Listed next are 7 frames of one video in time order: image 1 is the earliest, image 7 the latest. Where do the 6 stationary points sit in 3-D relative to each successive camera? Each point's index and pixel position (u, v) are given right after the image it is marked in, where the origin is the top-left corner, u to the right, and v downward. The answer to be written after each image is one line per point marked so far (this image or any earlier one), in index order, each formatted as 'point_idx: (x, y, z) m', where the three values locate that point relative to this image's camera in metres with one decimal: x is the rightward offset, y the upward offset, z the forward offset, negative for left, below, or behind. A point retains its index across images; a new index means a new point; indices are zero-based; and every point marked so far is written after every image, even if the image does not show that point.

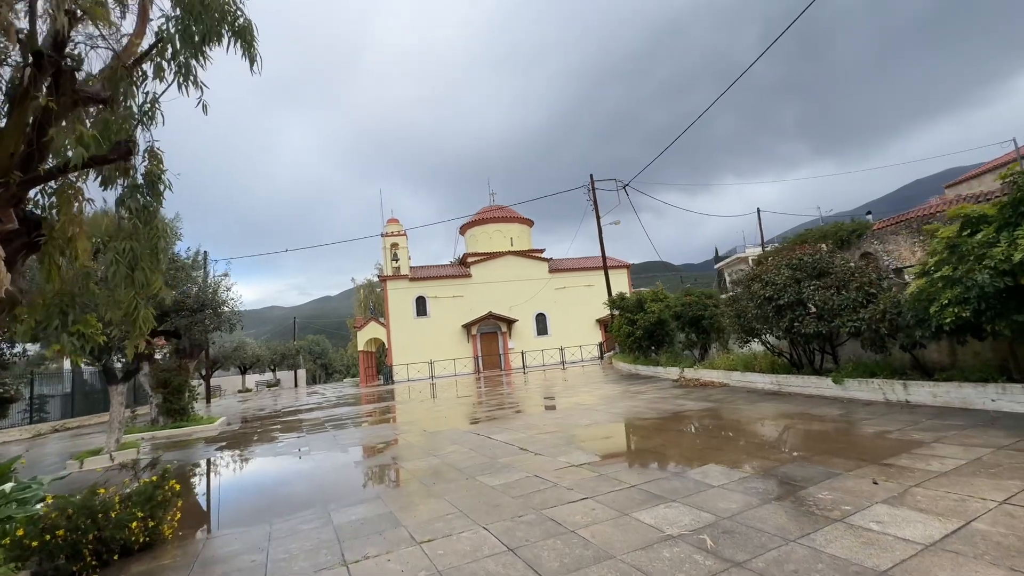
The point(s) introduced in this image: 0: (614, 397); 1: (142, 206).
0: (+2.4, -2.5, +10.7) m
1: (-3.1, +0.7, +3.9) m
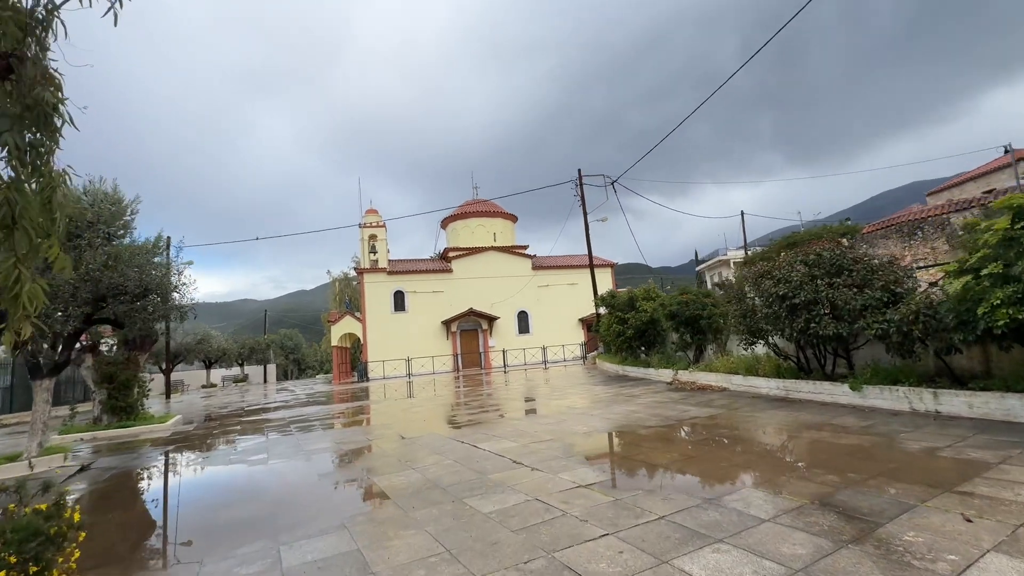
0: (+2.1, -2.4, +10.0) m
1: (-3.0, +0.9, +2.9) m
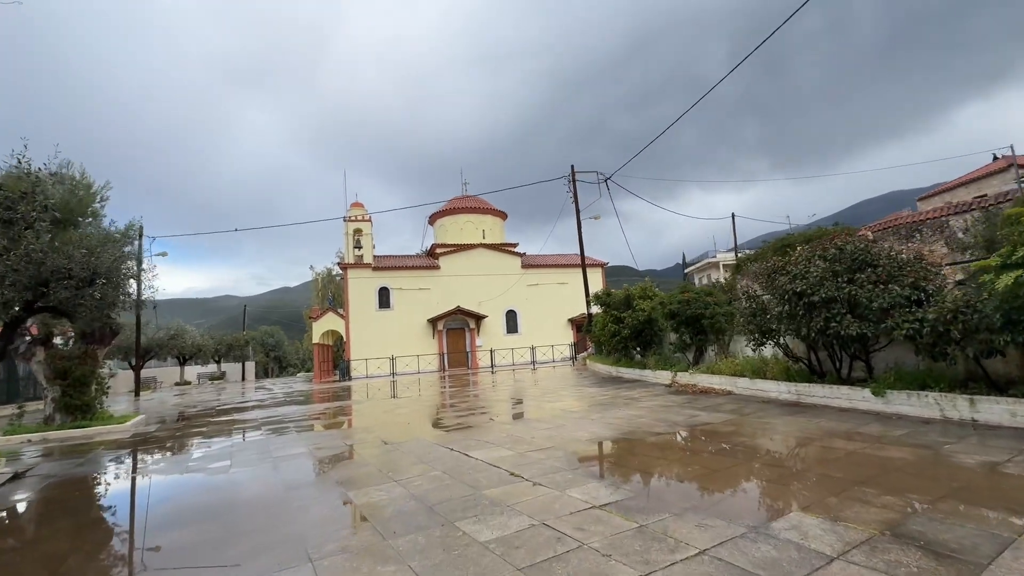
0: (+1.9, -2.3, +9.4) m
1: (-2.9, +1.1, +2.1) m
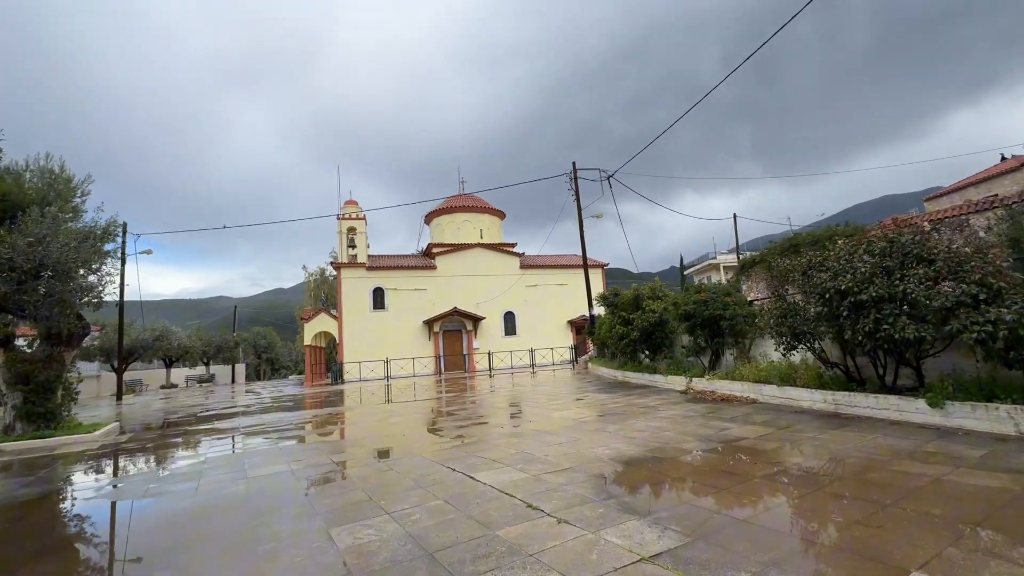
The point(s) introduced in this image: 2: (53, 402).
0: (+2.0, -2.3, +8.6) m
1: (-2.7, +1.2, +1.3) m
2: (-9.7, -2.4, +9.8) m
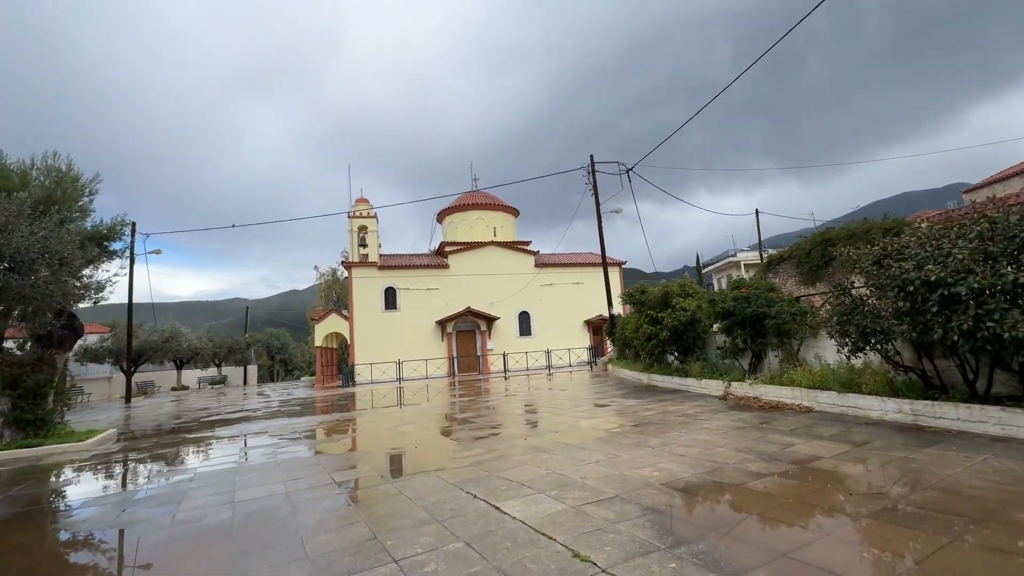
0: (+2.4, -2.2, +7.7) m
1: (-2.5, +1.2, +0.6) m
2: (-9.3, -2.4, +9.2) m
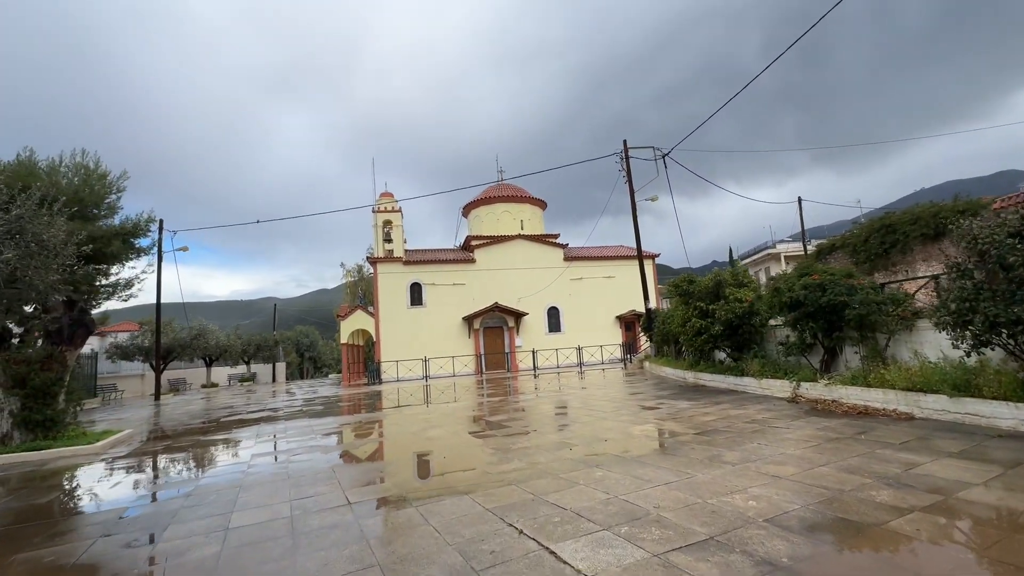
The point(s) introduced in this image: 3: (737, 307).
0: (+3.0, -2.0, +6.6) m
1: (-2.4, +1.4, -0.3) m
2: (-8.6, -2.2, +8.7) m
3: (+4.9, -0.4, +10.1) m
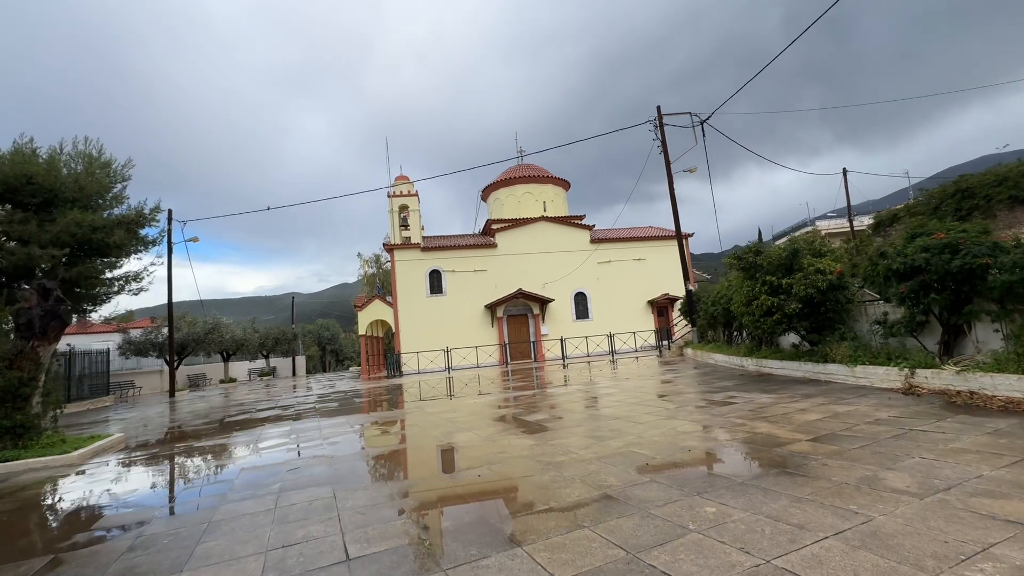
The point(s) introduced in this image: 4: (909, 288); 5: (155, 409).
0: (+3.5, -1.5, +5.0) m
1: (-2.1, +1.5, -1.7) m
2: (-7.9, -2.0, +7.6) m
3: (+5.6, +0.1, +8.4) m
4: (+5.7, 0.0, +6.7) m
5: (-14.9, -5.0, +19.5) m
